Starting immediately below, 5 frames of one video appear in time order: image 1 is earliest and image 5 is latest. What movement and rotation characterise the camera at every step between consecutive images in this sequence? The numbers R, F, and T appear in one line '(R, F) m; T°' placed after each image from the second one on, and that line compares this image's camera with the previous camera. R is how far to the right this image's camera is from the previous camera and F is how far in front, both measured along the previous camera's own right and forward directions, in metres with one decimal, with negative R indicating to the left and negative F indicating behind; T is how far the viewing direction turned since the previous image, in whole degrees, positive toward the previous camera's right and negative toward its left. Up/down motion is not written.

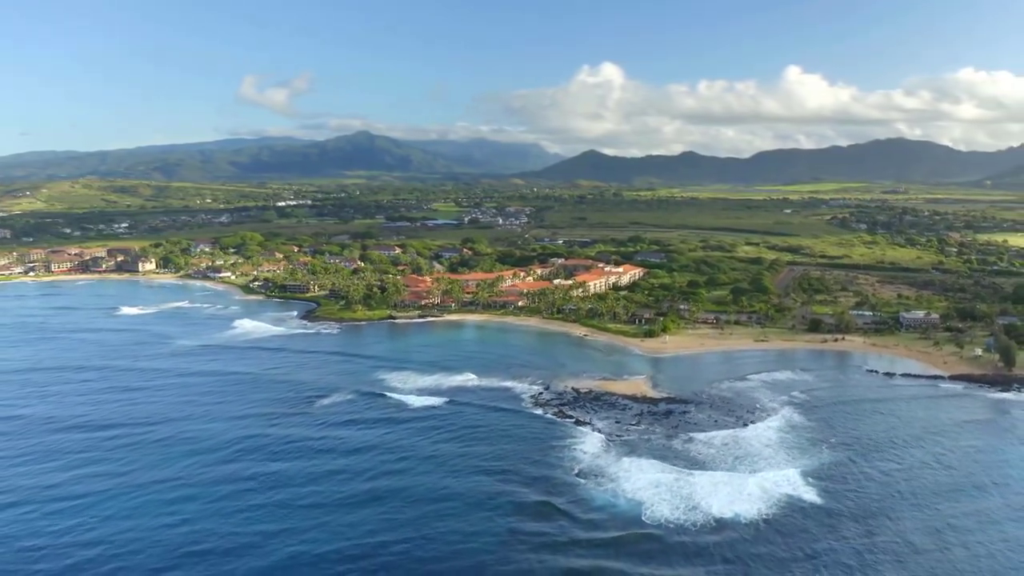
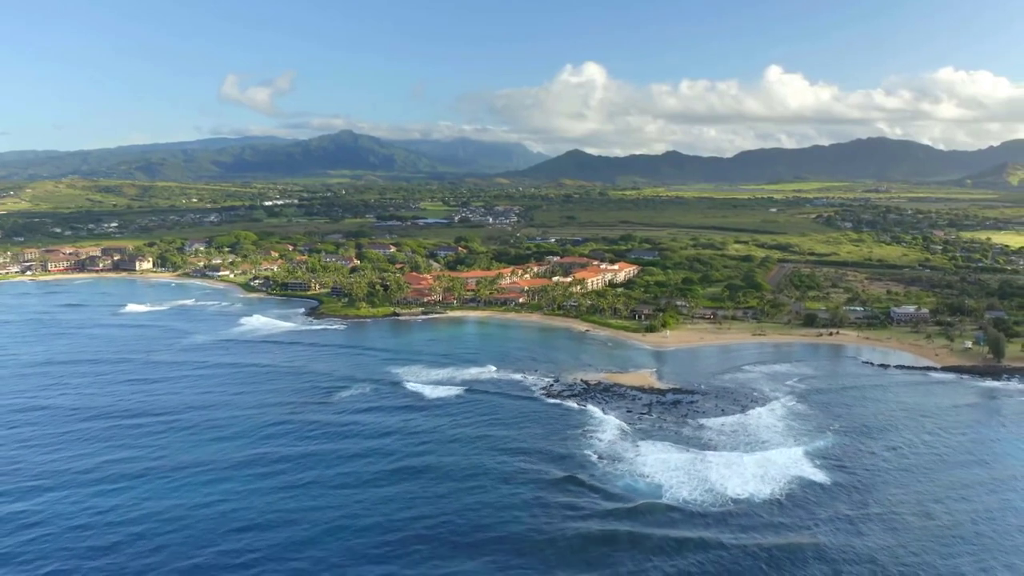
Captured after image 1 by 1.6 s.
(-2.3, -1.9) m; +1°
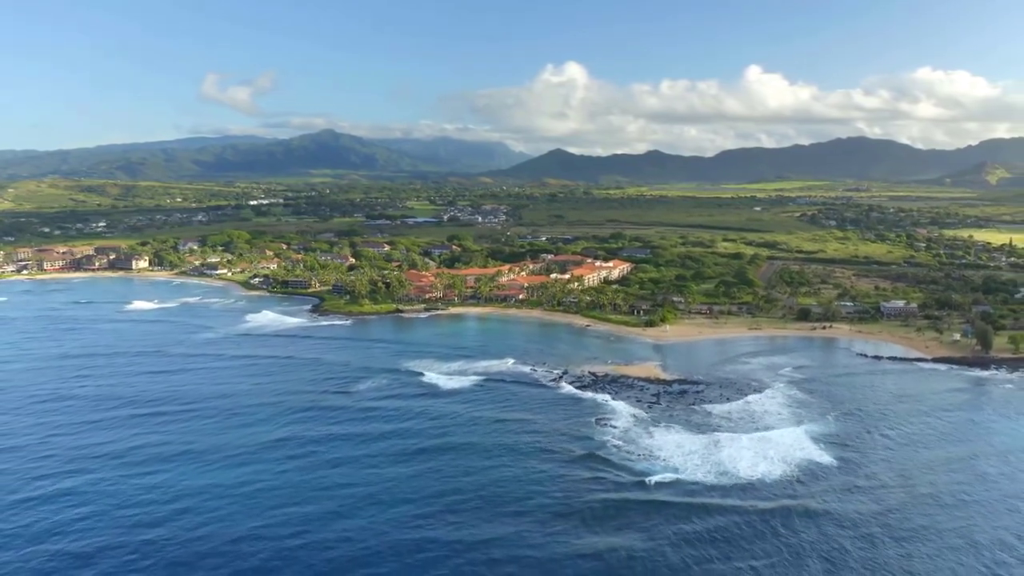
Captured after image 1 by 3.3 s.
(-2.4, -2.1) m; +1°
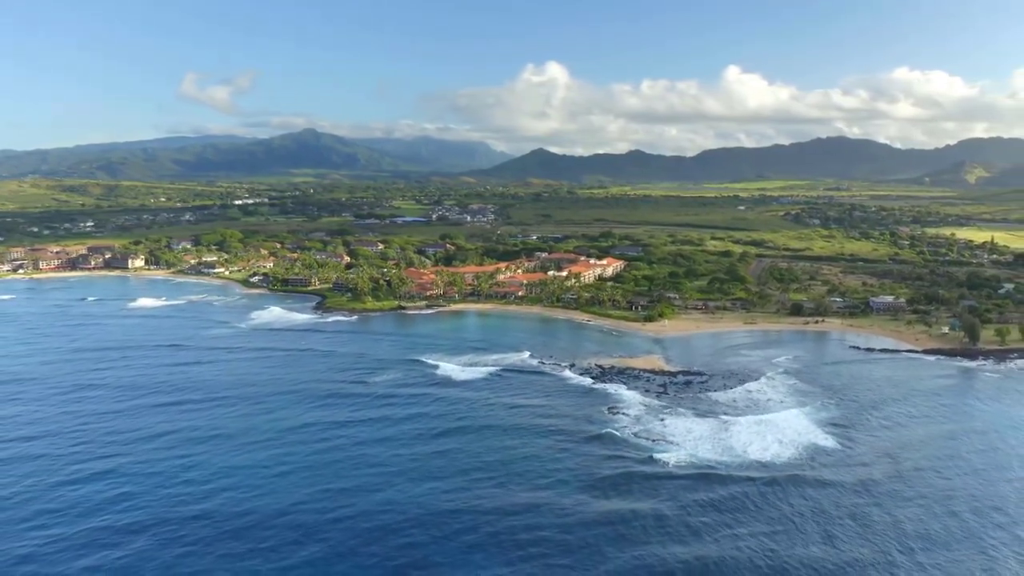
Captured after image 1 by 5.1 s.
(-2.4, -2.2) m; +1°
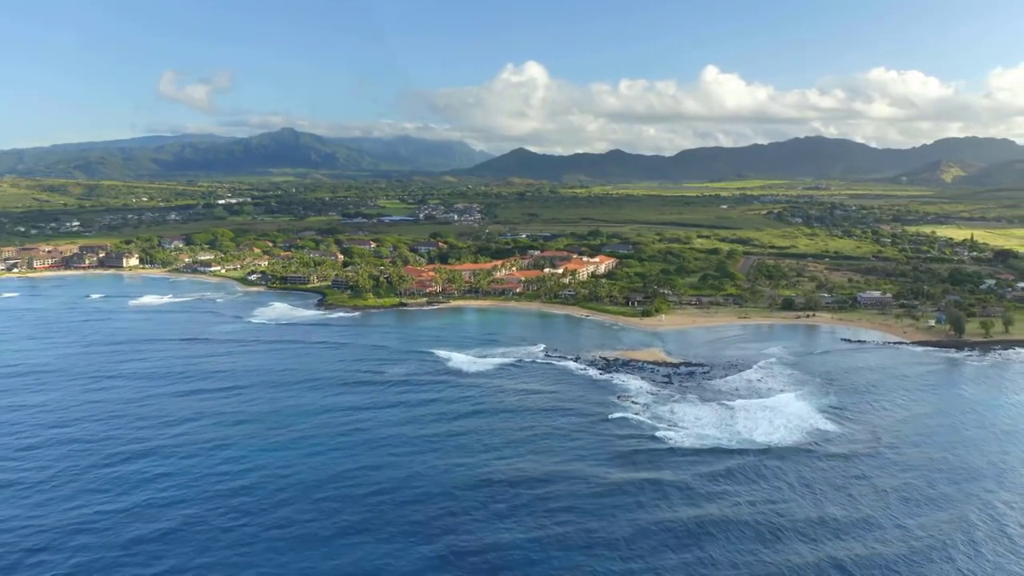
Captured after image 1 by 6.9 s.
(-2.4, -2.3) m; +1°
